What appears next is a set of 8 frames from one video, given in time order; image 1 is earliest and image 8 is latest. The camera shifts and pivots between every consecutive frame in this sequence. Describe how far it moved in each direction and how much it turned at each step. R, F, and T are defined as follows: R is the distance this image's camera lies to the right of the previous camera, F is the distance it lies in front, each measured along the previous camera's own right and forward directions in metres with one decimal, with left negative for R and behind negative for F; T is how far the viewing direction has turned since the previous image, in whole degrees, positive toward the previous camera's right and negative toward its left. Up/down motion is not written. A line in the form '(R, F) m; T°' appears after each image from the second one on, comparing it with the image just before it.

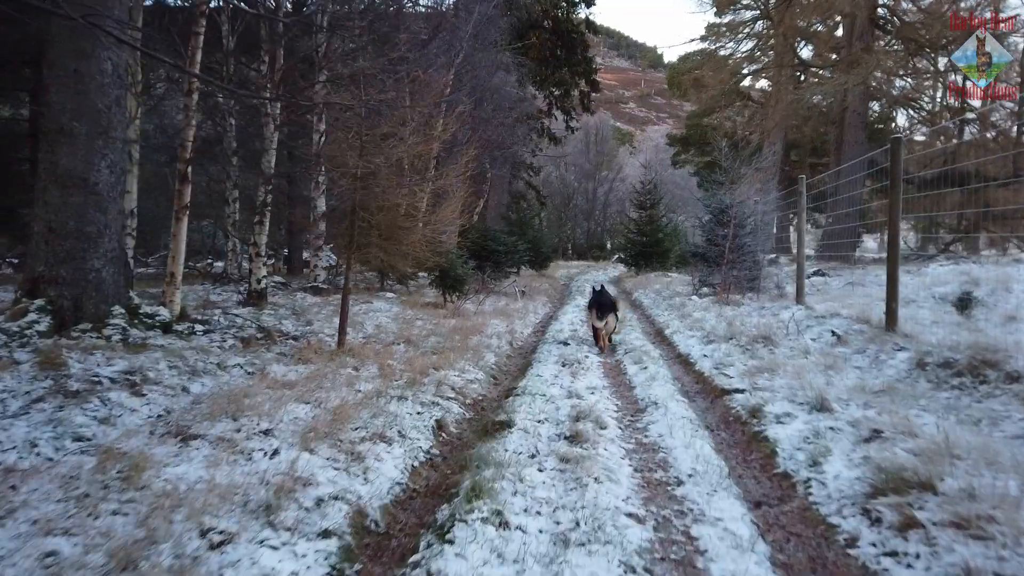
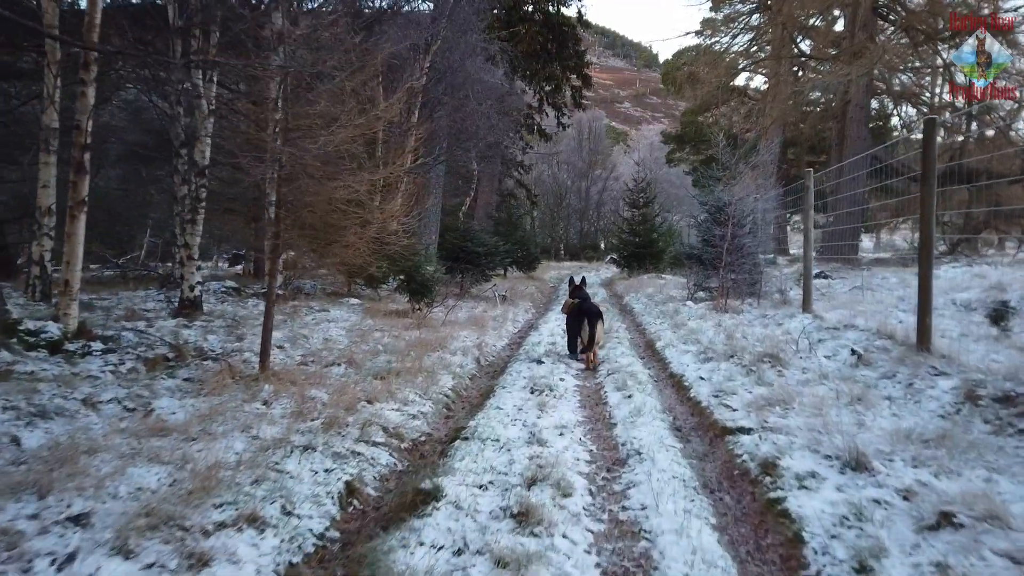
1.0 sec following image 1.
(+0.3, +1.2) m; 0°
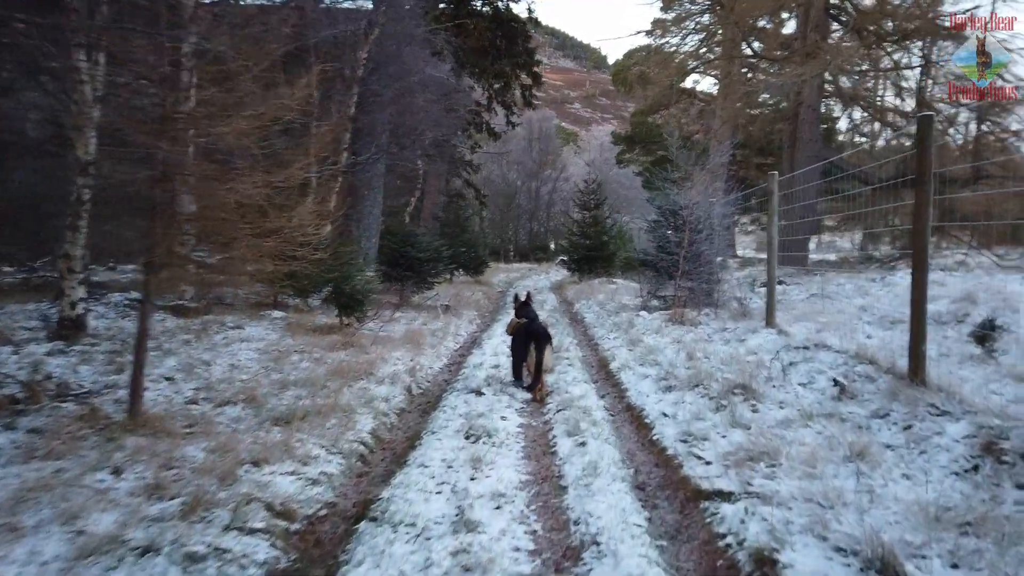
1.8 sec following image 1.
(+0.1, +1.0) m; +4°
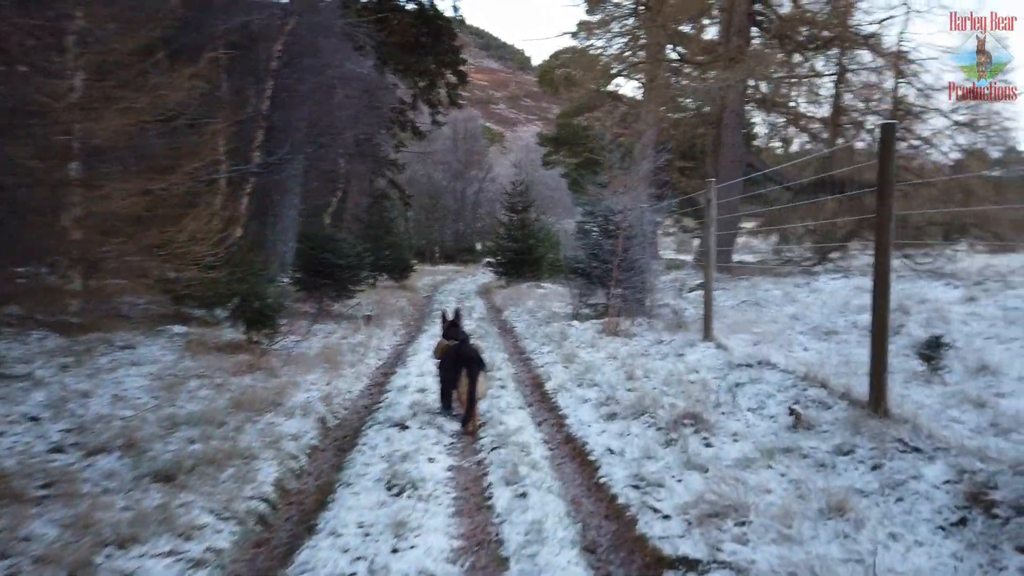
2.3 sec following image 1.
(0.0, +0.6) m; +6°
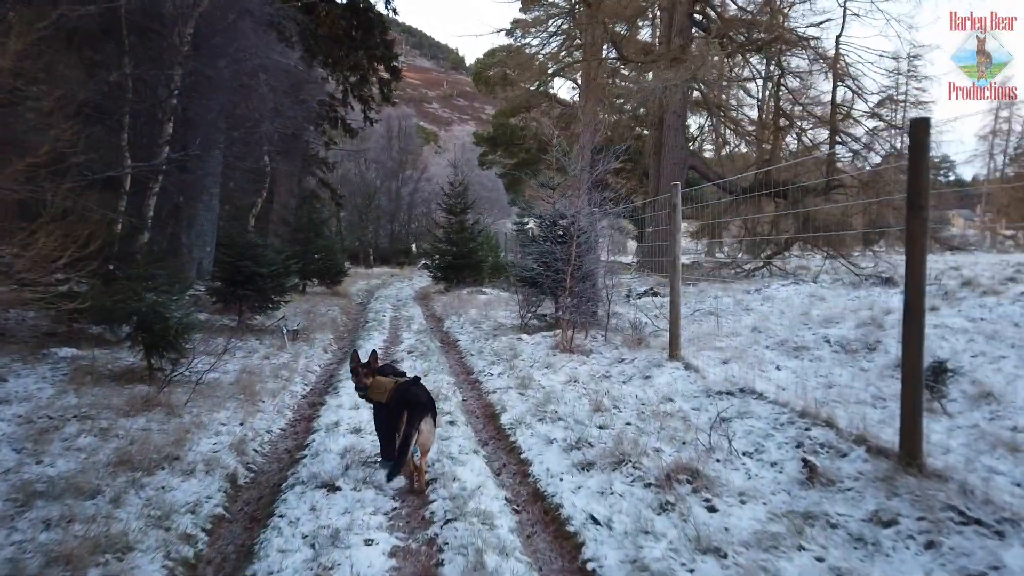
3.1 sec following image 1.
(-0.1, +1.0) m; +5°
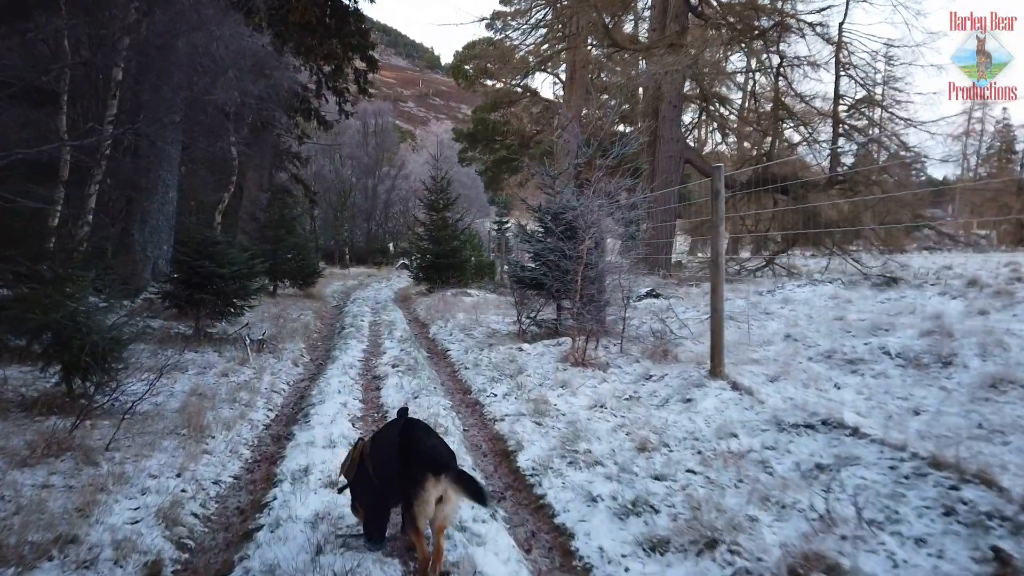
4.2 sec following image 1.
(-0.3, +1.5) m; +2°
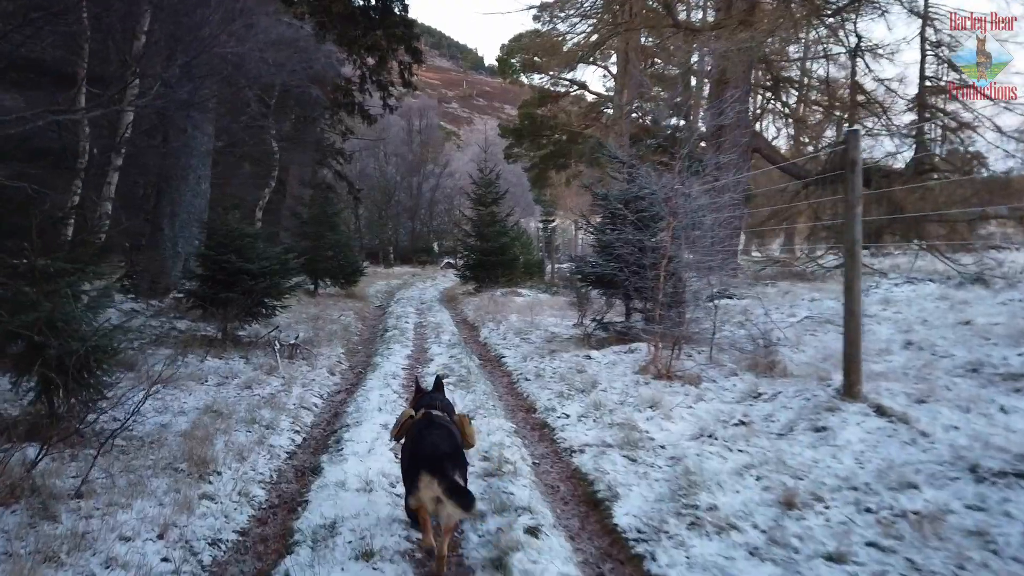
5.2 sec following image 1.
(-0.3, +1.3) m; -3°
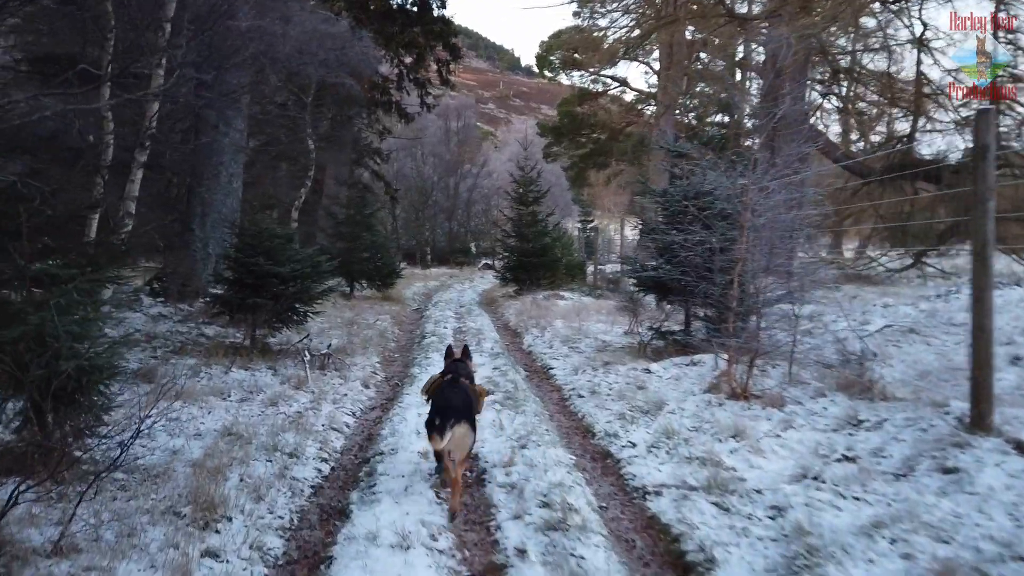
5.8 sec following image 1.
(-0.2, +0.8) m; -3°
